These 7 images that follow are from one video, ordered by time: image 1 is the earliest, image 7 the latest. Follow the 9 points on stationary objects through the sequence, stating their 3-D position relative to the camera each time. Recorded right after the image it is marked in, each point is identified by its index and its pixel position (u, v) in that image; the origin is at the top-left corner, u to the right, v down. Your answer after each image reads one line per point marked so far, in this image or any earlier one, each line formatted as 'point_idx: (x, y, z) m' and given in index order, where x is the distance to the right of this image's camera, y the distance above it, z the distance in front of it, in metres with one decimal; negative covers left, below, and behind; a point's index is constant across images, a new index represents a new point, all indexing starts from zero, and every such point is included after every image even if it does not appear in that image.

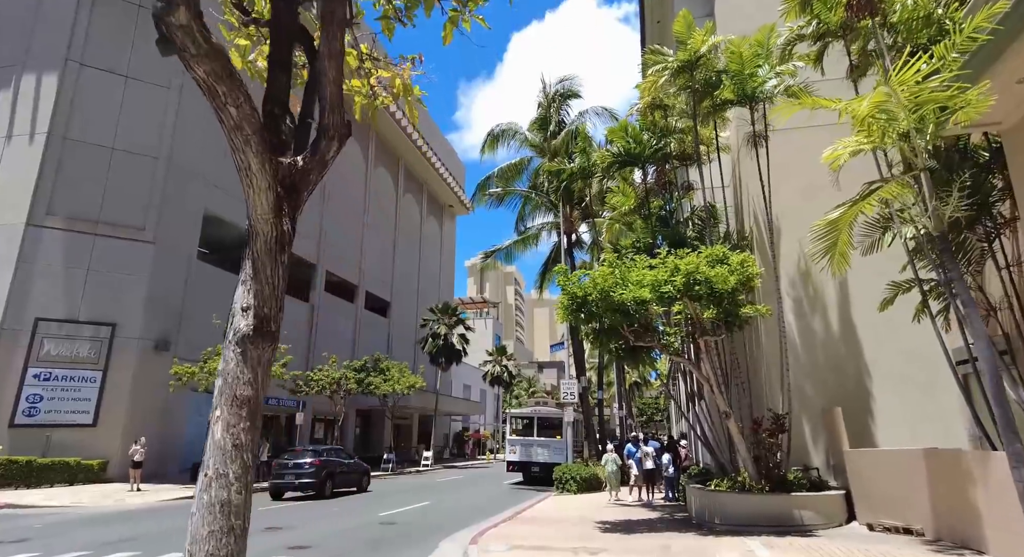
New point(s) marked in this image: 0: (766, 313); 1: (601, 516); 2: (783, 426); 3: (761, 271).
0: (+4.4, -0.6, +10.6) m
1: (+2.0, -5.3, +13.5) m
2: (+4.9, -2.7, +11.0) m
3: (+4.2, +0.2, +10.1) m
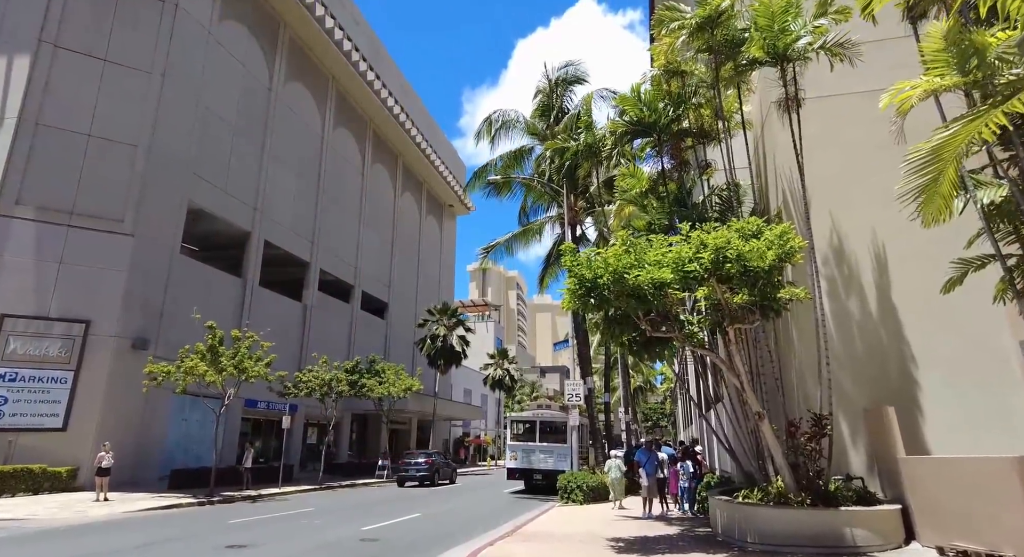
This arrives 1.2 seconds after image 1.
0: (+4.4, -0.3, +9.1) m
1: (+2.0, -5.0, +11.9) m
2: (+4.9, -2.4, +9.5) m
3: (+4.2, +0.5, +8.7) m
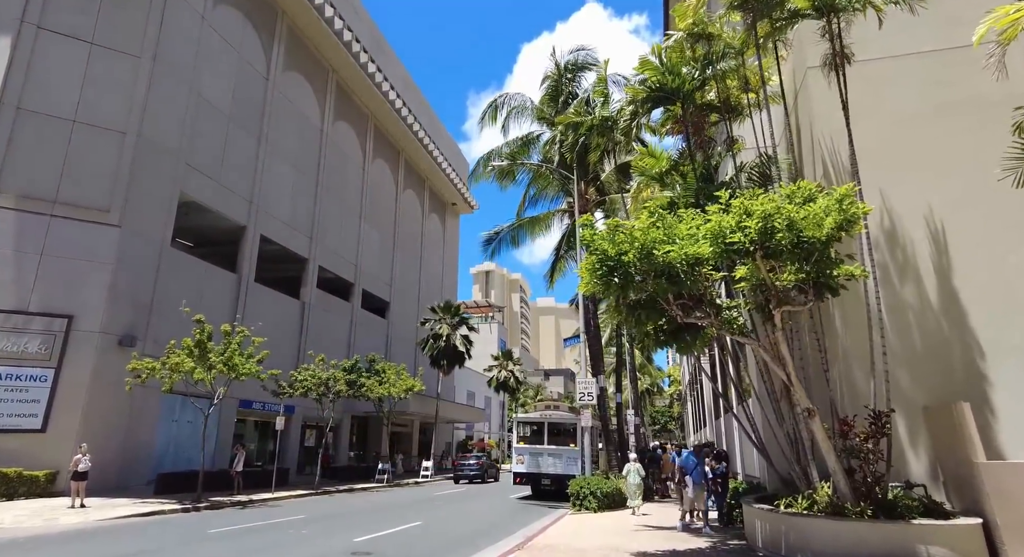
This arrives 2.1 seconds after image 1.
0: (+4.6, 0.0, +7.8) m
1: (+2.1, -4.7, +10.7) m
2: (+5.1, -2.0, +8.2) m
3: (+4.3, +0.8, +7.4) m
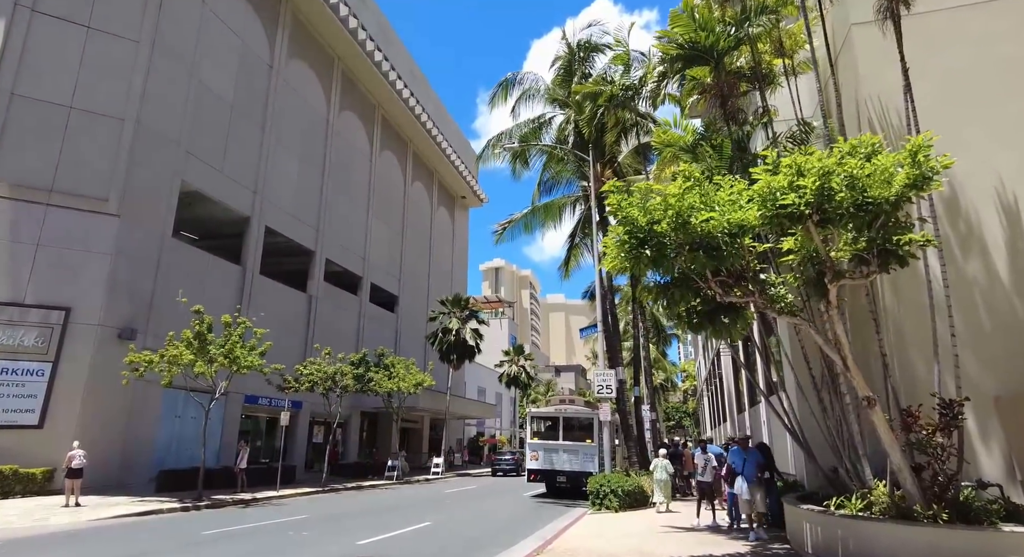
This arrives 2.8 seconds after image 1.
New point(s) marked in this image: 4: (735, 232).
0: (+4.8, +0.4, +6.8) m
1: (+2.4, -4.3, +9.7) m
2: (+5.3, -1.7, +7.3) m
3: (+4.5, +1.2, +6.4) m
4: (+2.7, +0.5, +7.2) m
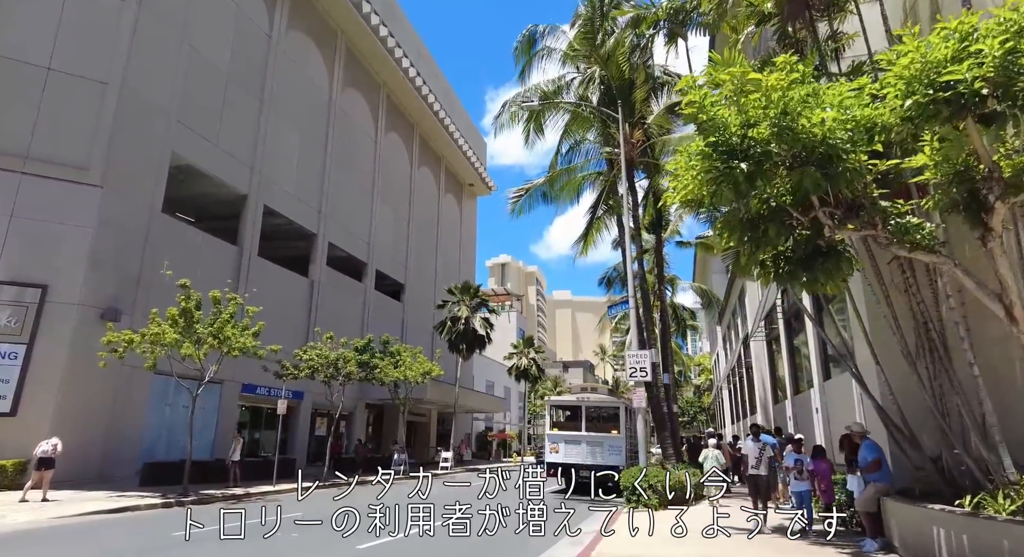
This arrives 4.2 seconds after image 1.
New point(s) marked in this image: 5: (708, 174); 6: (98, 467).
0: (+5.2, +1.1, +5.0) m
1: (+2.9, -3.6, +7.9) m
2: (+5.7, -1.0, +5.4) m
3: (+5.0, +1.9, +4.6) m
4: (+3.1, +1.3, +5.4) m
5: (+1.8, +1.0, +5.7) m
6: (-12.7, -5.8, +18.5) m
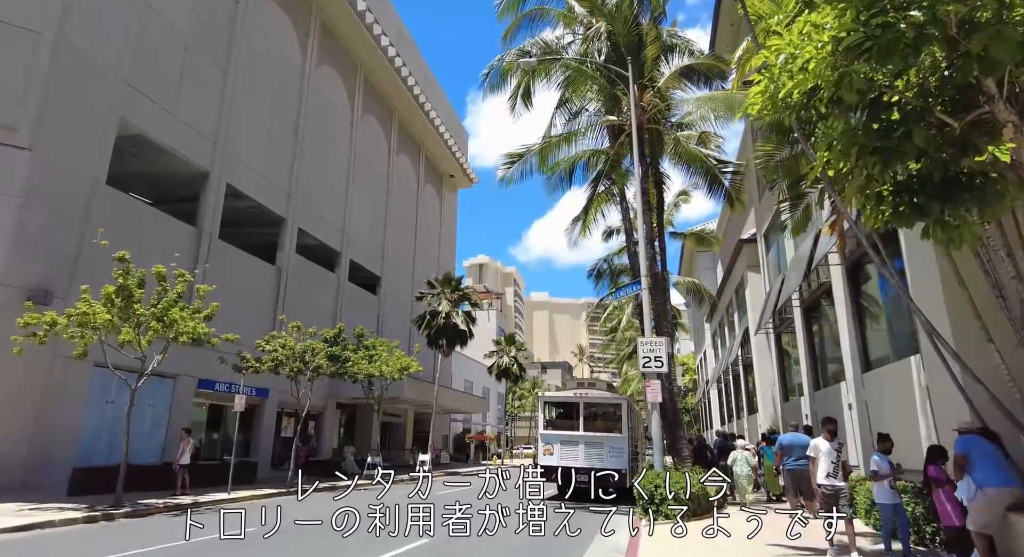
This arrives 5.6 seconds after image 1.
0: (+5.5, +1.6, +3.2) m
1: (+3.0, -3.1, +6.0) m
2: (+6.0, -0.5, +3.6) m
3: (+5.3, +2.4, +2.8) m
4: (+3.4, +1.8, +3.5) m
5: (+2.1, +1.5, +3.8) m
6: (-12.9, -5.1, +16.0) m
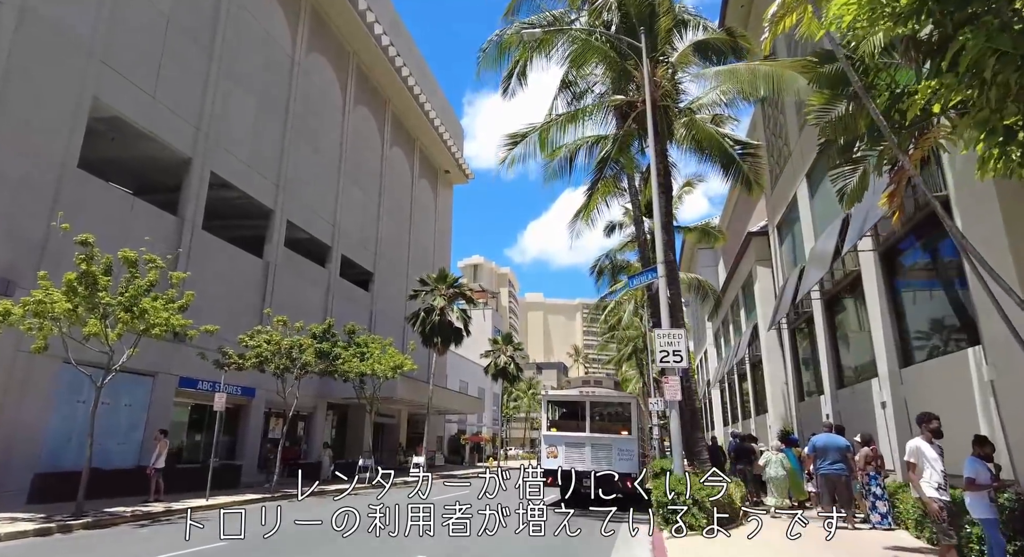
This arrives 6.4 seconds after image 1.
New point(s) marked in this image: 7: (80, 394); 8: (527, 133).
0: (+5.7, +1.9, +2.1) m
1: (+3.2, -2.8, +4.9) m
2: (+6.2, -0.2, +2.5) m
3: (+5.5, +2.7, +1.6) m
4: (+3.6, +2.1, +2.4) m
5: (+2.3, +1.8, +2.7) m
6: (-12.9, -4.8, +14.7) m
7: (-12.6, -3.4, +17.6) m
8: (+0.4, +3.6, +16.5) m
